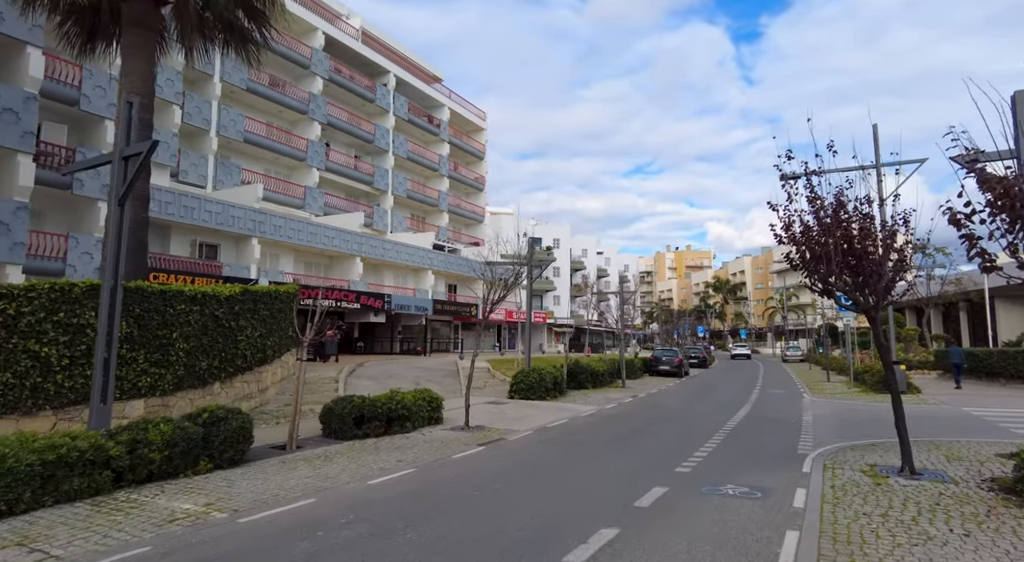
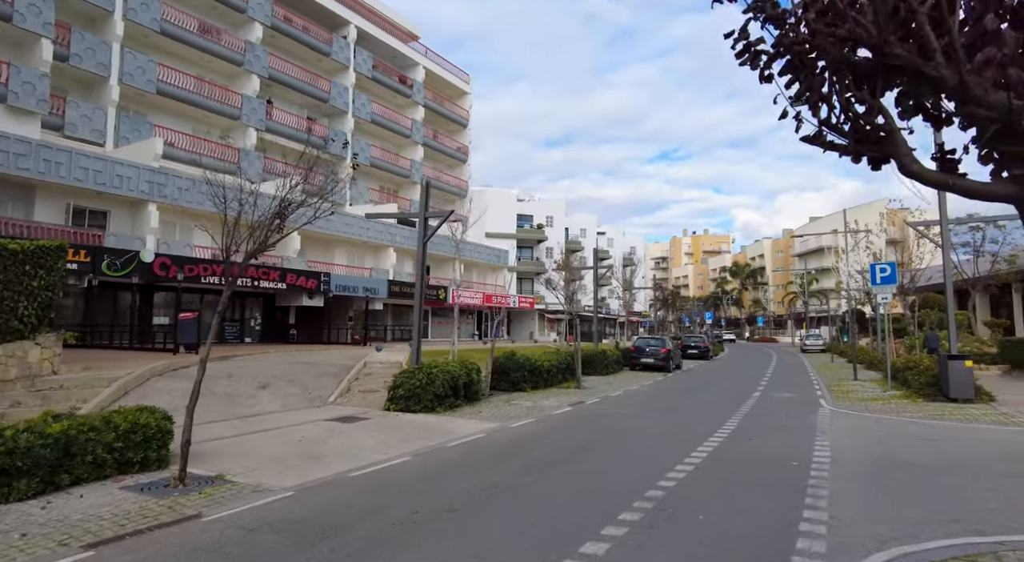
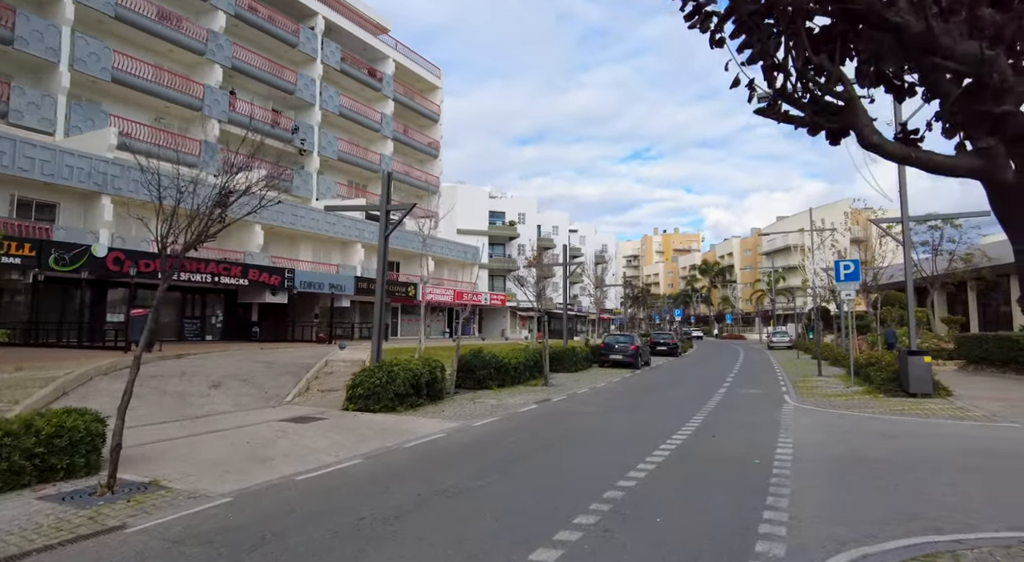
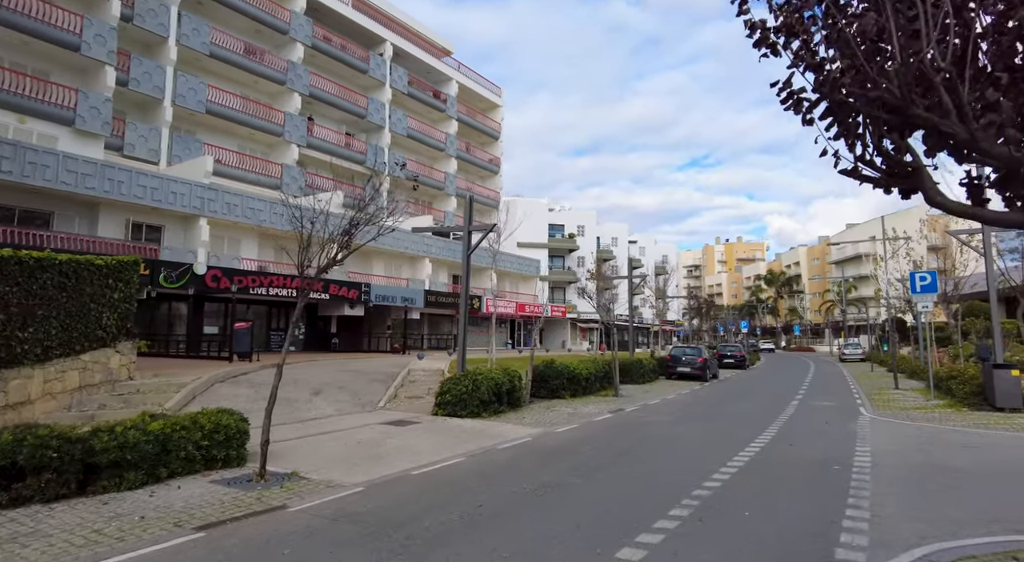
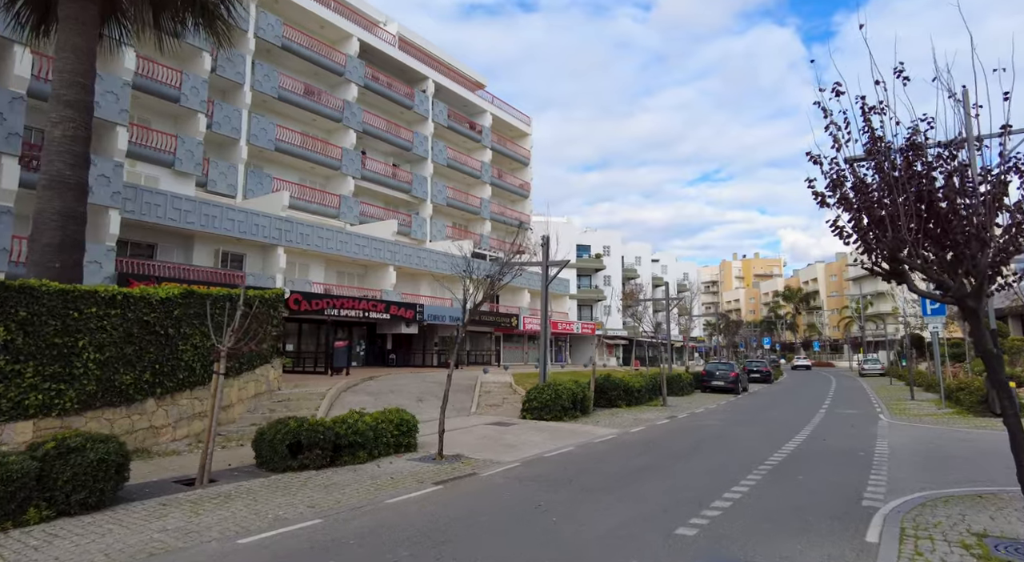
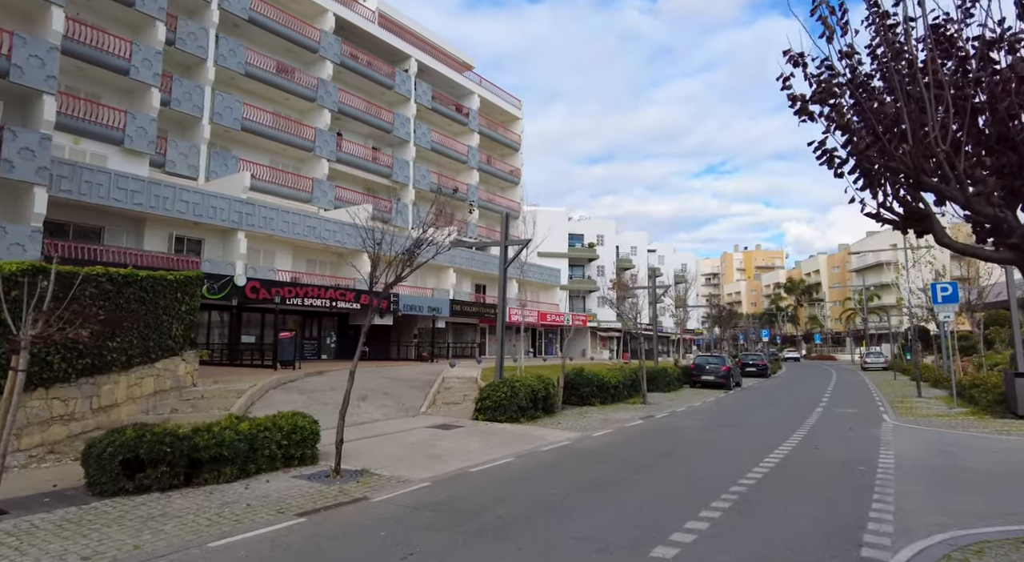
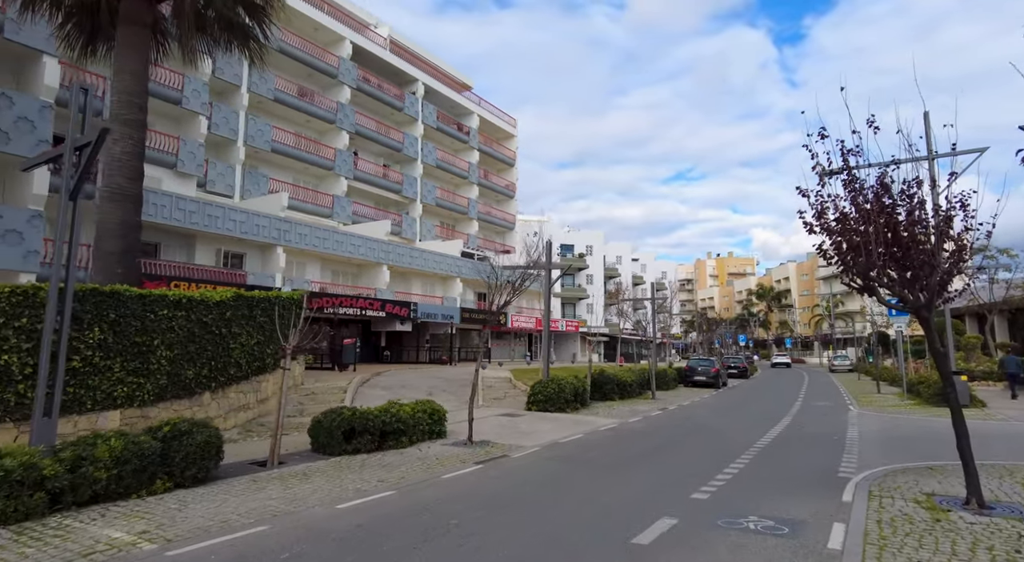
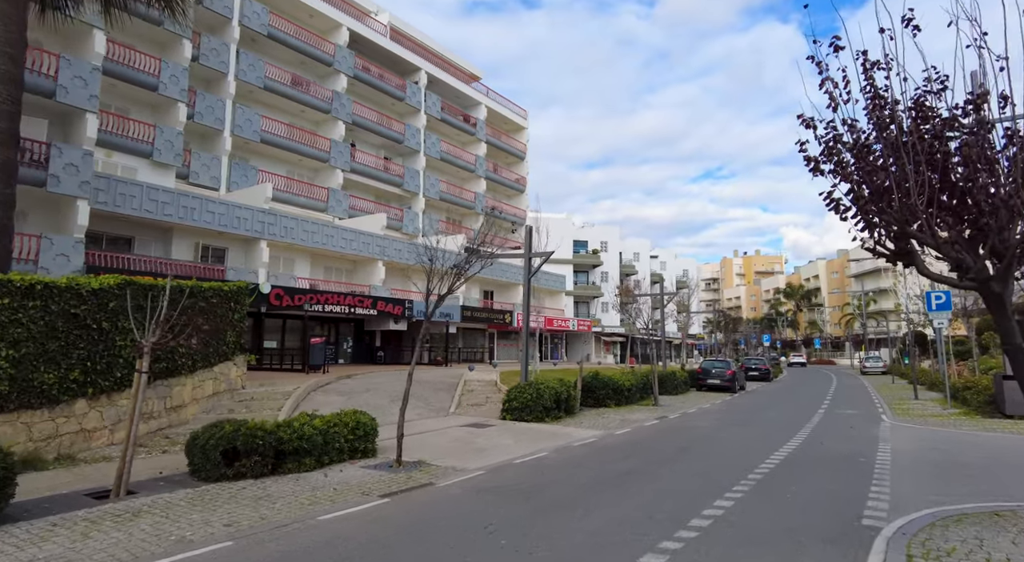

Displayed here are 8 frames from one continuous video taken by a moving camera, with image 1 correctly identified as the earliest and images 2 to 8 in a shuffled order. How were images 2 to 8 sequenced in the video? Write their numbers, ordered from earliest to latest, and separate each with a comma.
7, 5, 8, 6, 4, 2, 3
